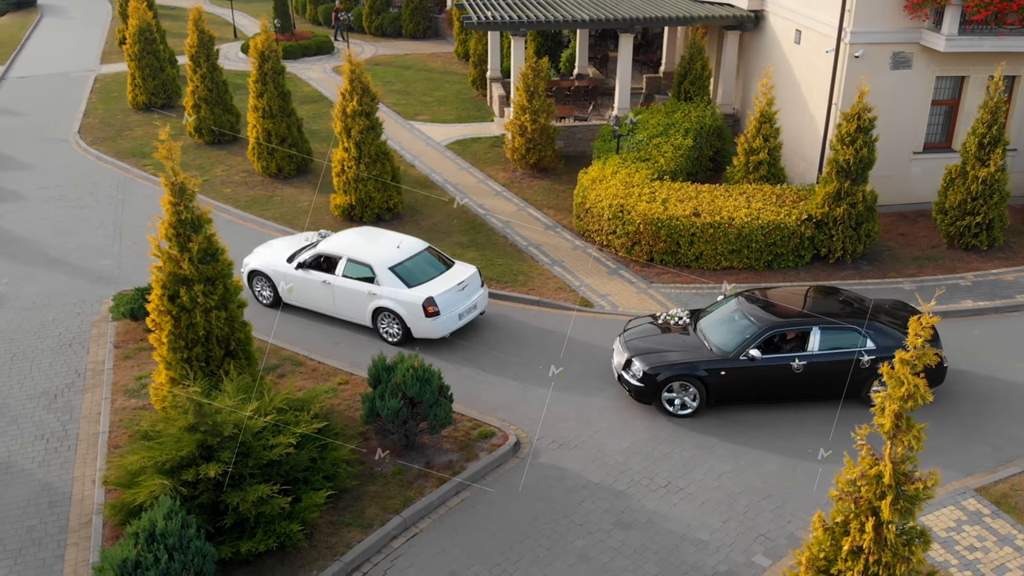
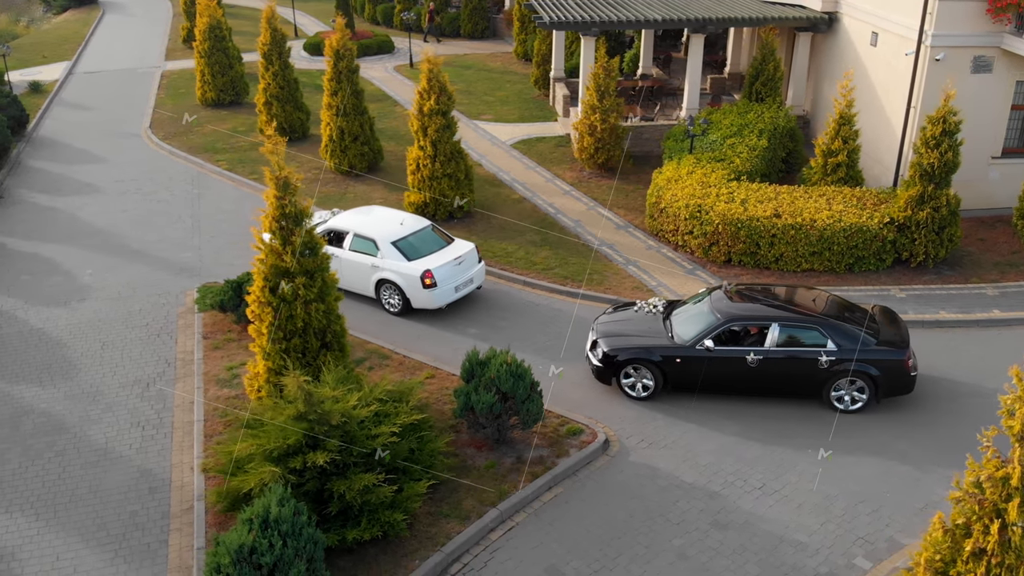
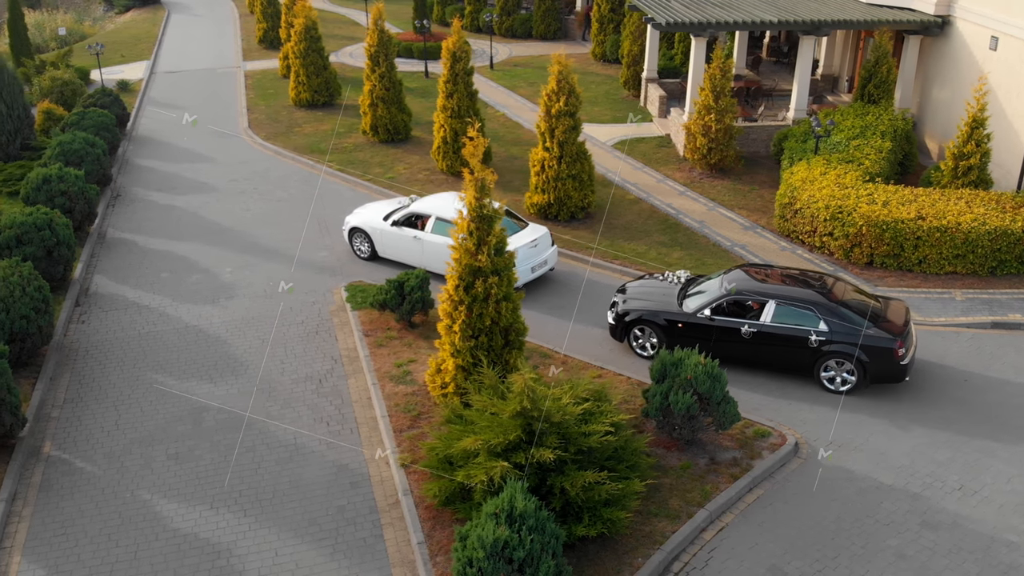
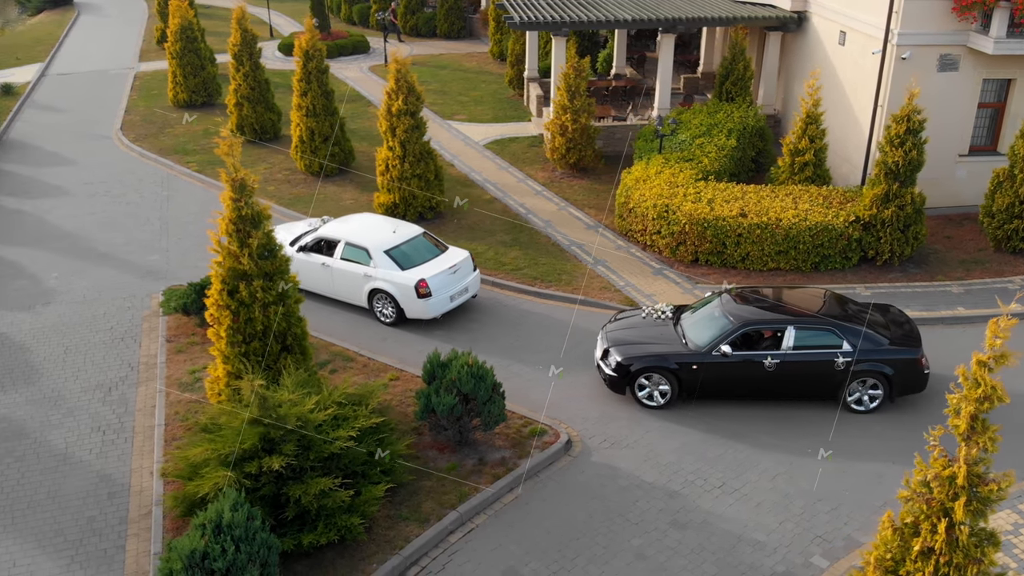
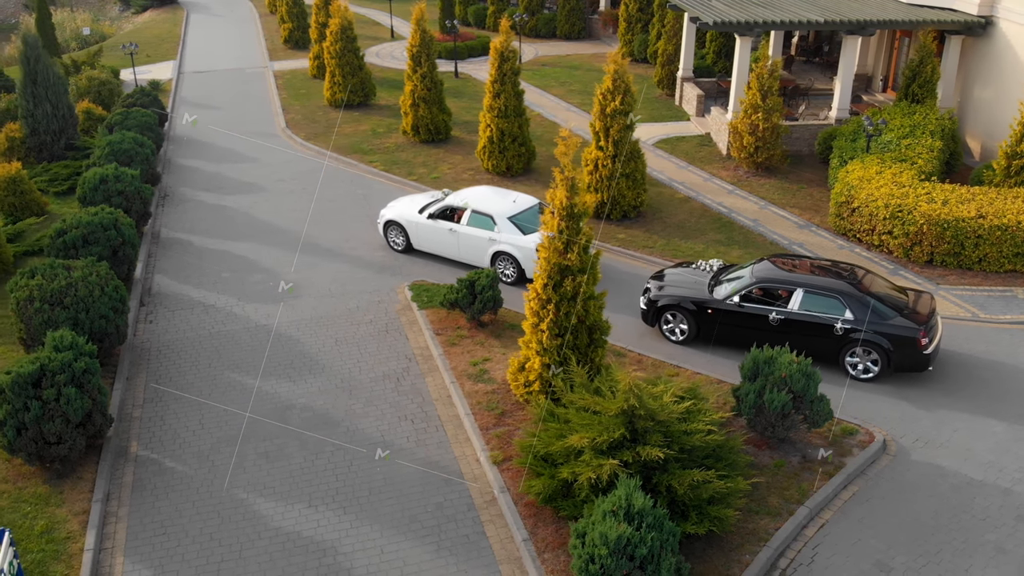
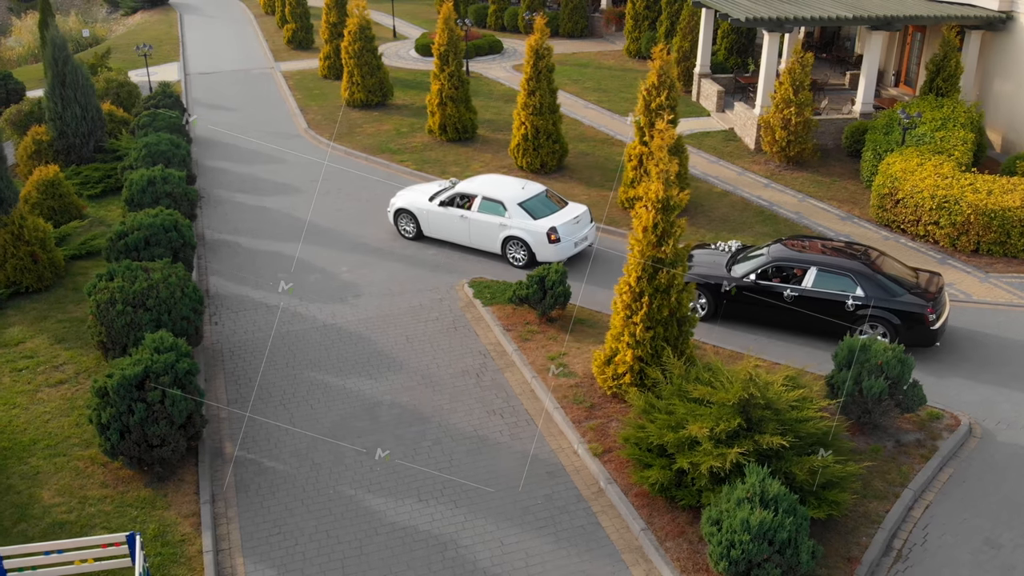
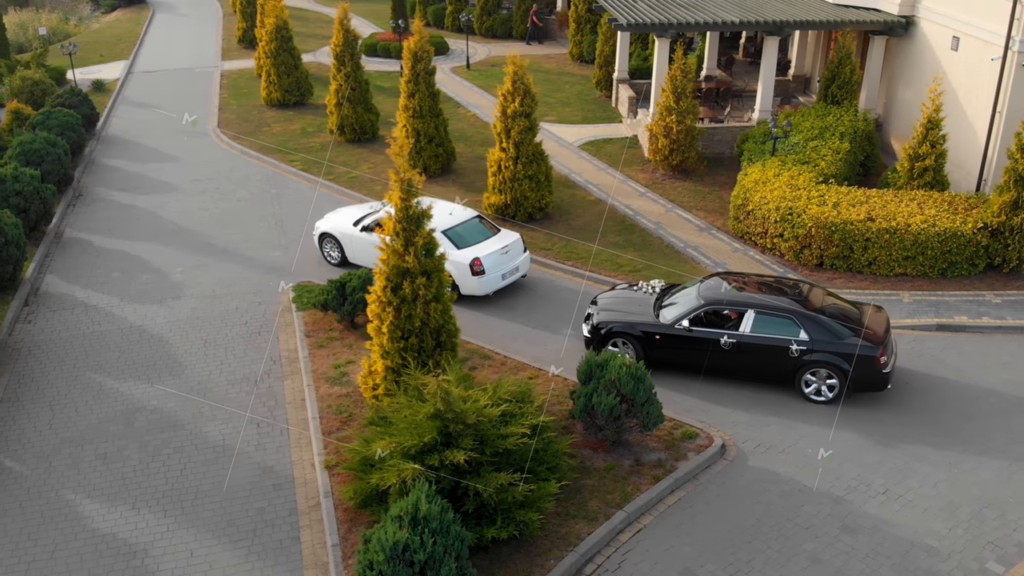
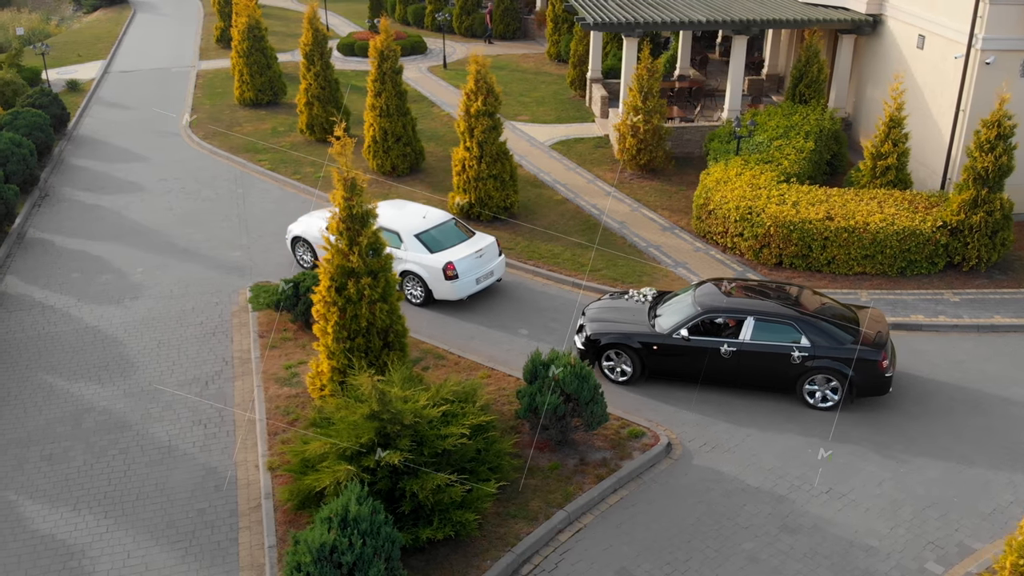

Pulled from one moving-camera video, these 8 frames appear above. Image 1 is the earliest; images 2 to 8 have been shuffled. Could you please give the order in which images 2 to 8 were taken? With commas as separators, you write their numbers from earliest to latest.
4, 2, 8, 7, 3, 5, 6
